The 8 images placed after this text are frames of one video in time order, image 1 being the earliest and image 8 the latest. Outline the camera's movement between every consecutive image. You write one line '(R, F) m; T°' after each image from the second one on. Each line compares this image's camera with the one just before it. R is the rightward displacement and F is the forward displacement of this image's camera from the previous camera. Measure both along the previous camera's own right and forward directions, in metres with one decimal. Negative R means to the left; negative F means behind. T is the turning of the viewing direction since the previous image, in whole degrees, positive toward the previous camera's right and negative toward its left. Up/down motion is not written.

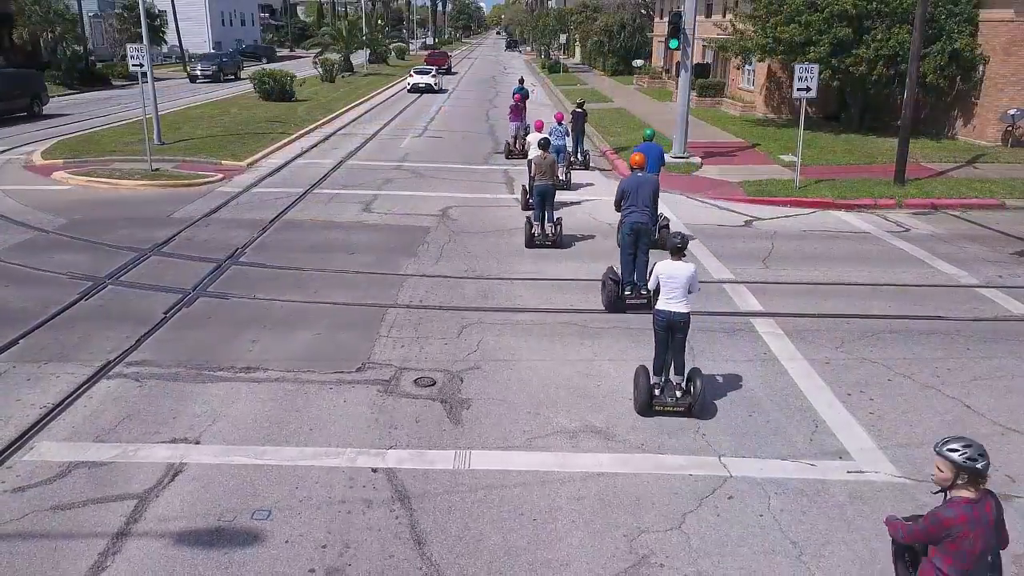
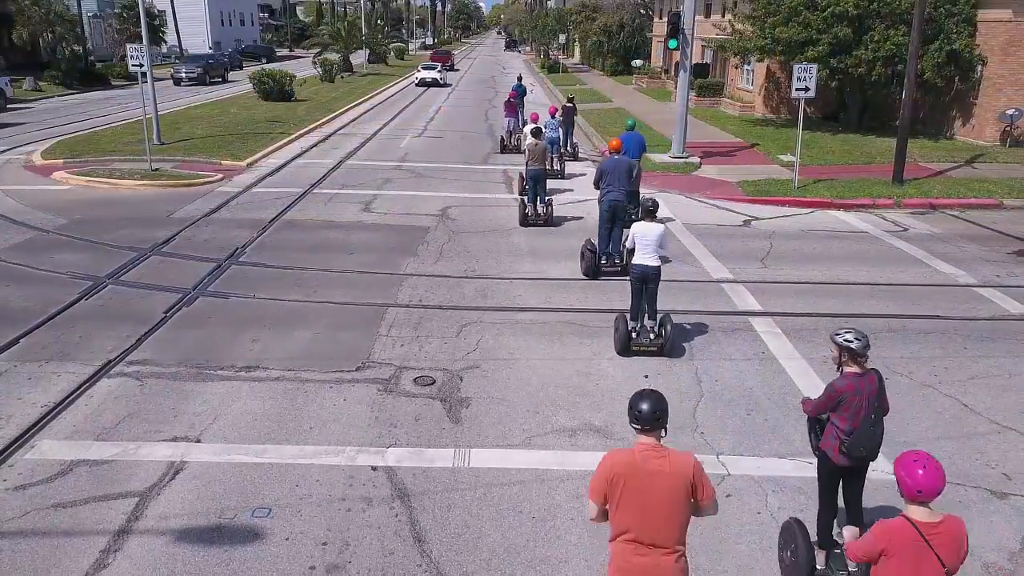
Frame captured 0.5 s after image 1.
(0.0, 0.0) m; 0°
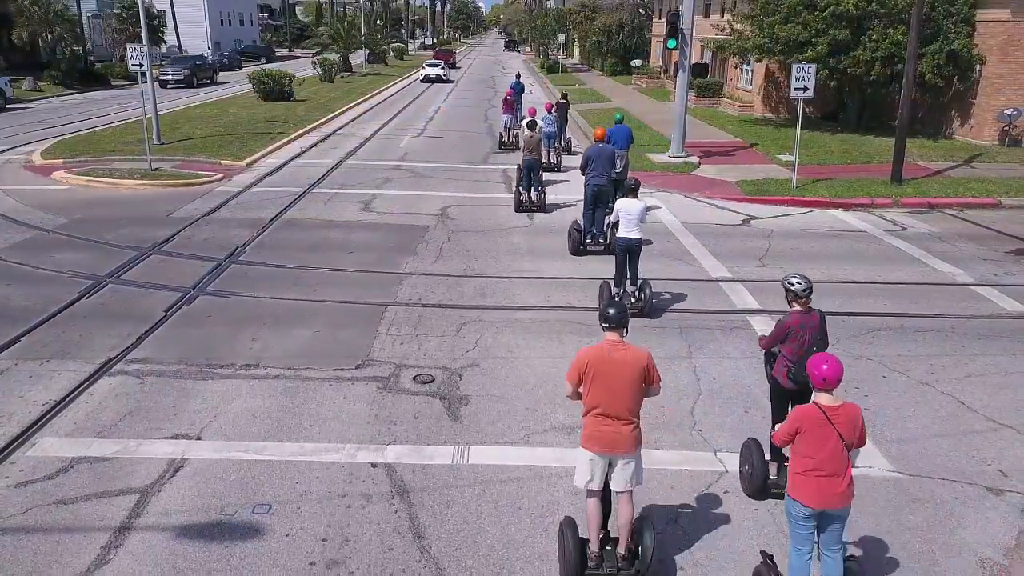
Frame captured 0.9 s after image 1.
(0.0, 0.0) m; 0°
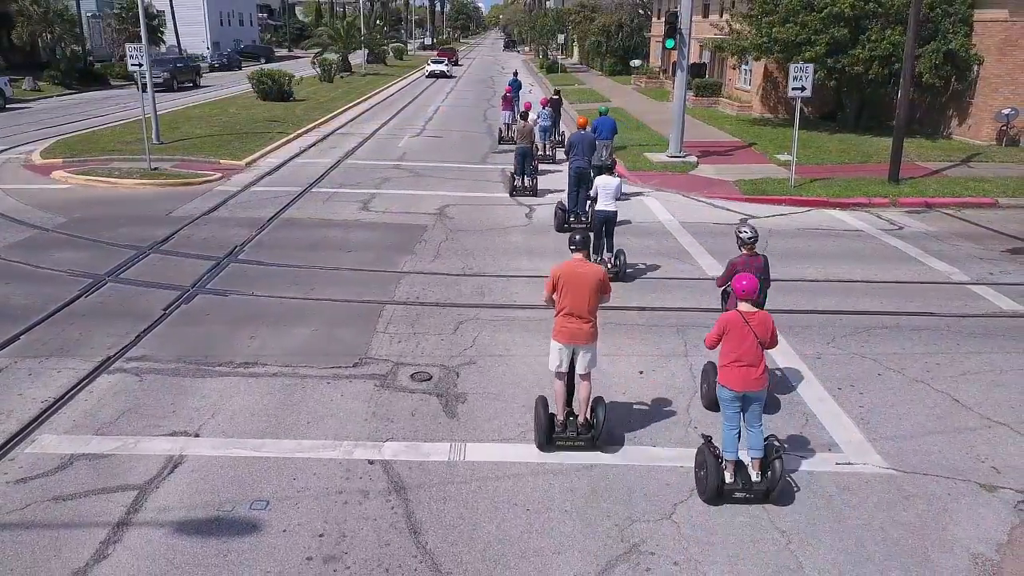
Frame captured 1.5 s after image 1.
(0.0, 0.0) m; 0°
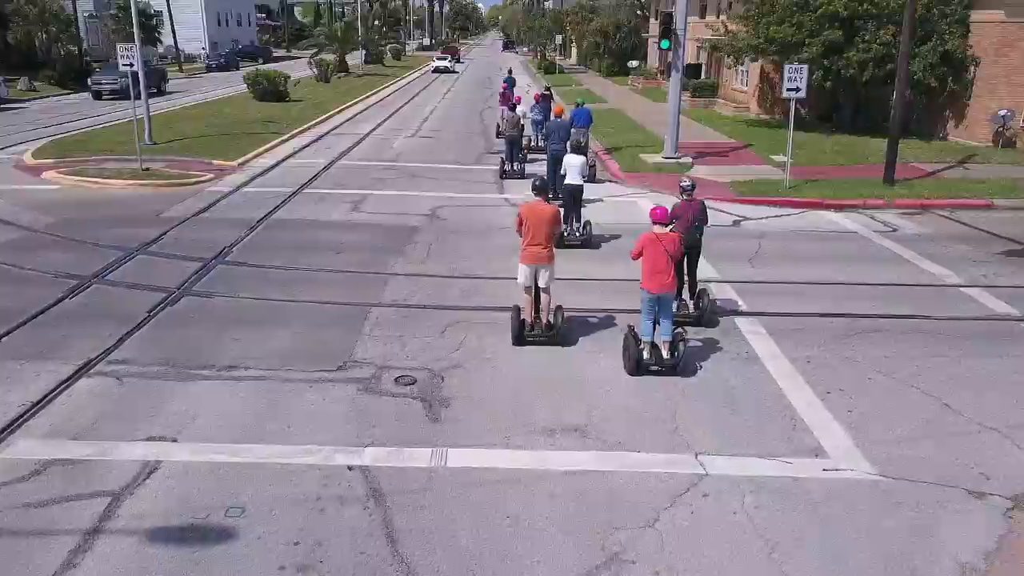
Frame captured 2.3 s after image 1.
(+0.1, +0.1) m; 0°
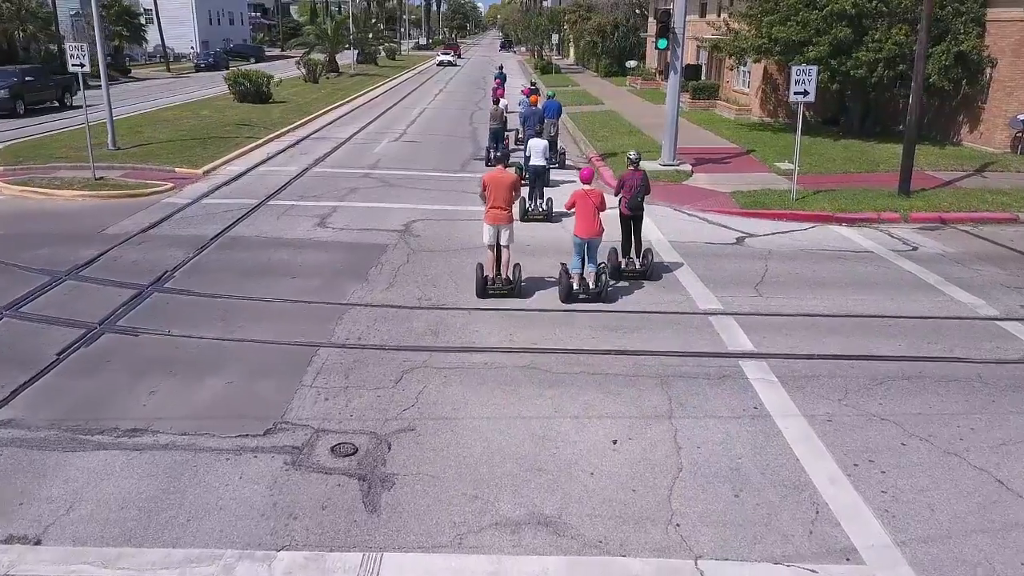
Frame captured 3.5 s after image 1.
(+0.3, +1.3) m; 0°
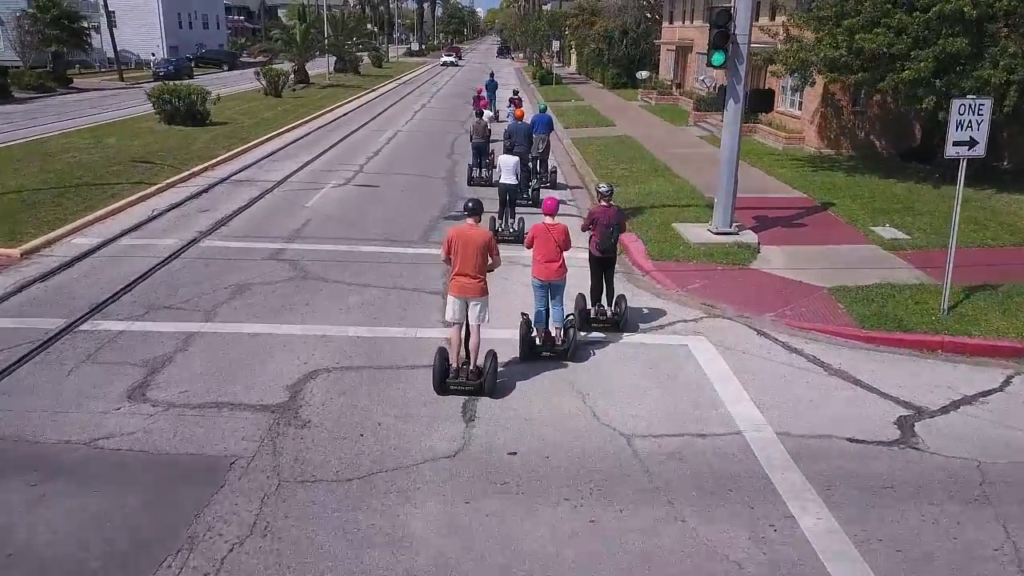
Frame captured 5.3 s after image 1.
(+0.2, +5.8) m; 0°
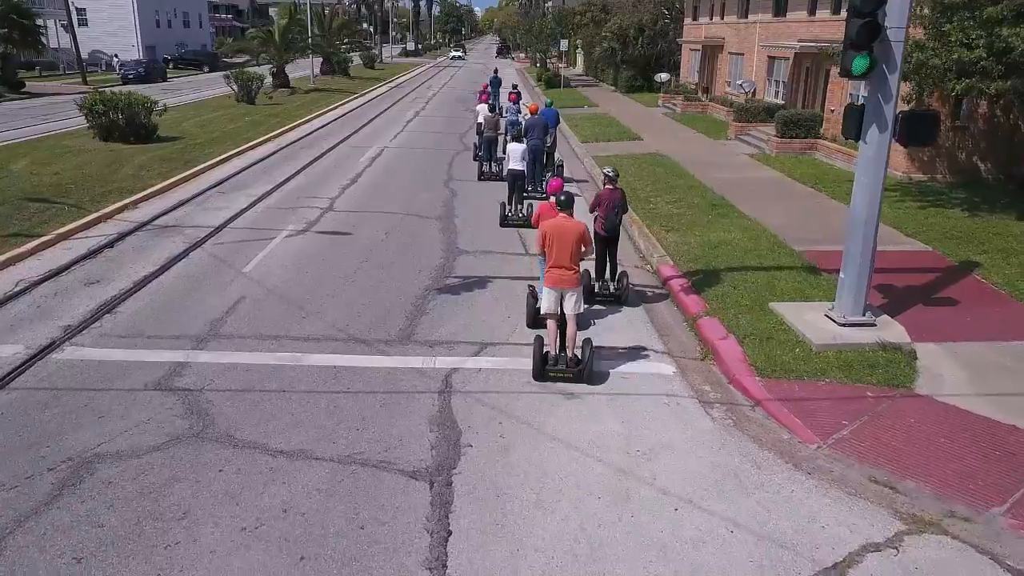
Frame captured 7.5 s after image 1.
(-0.3, +4.3) m; 0°
